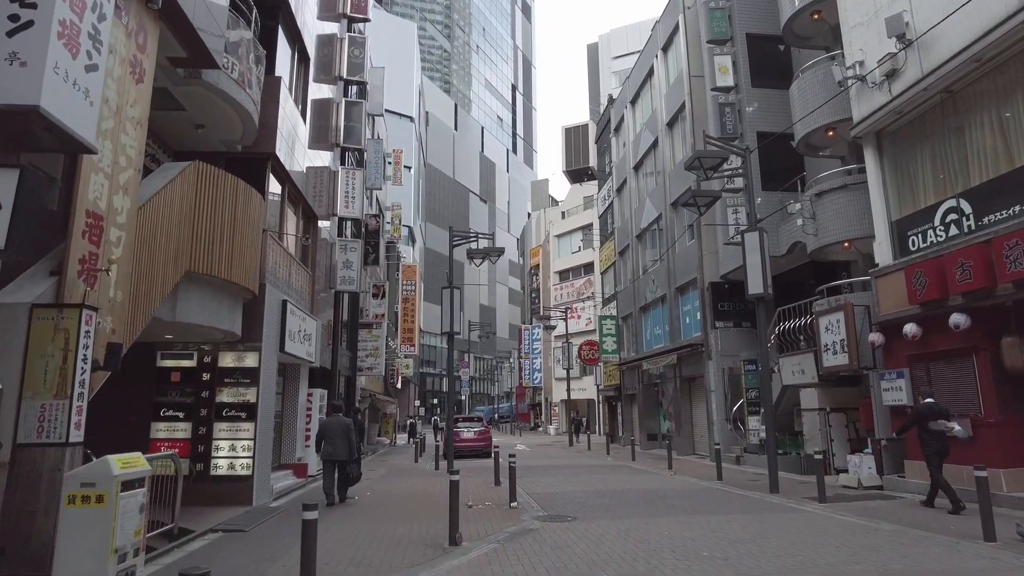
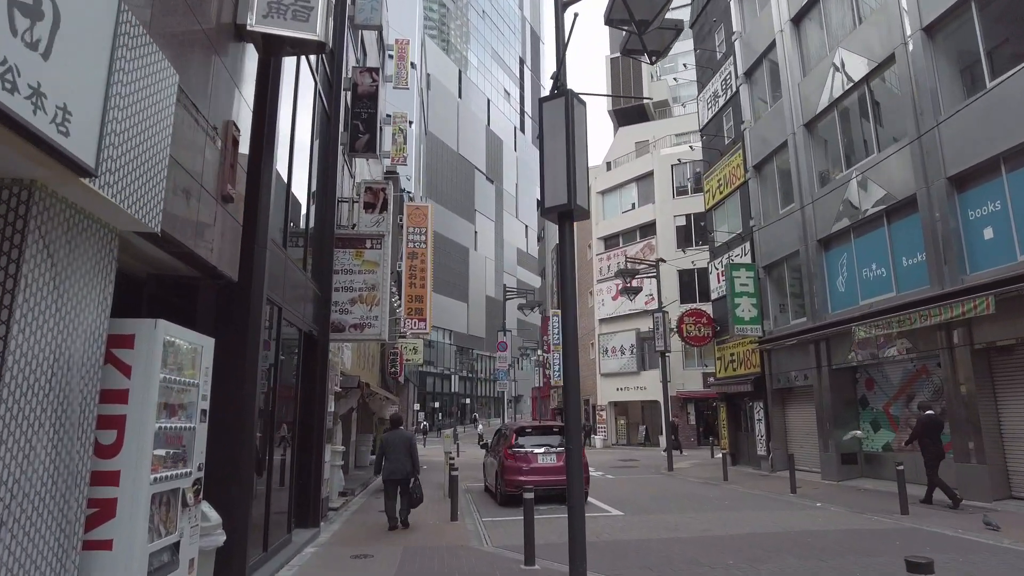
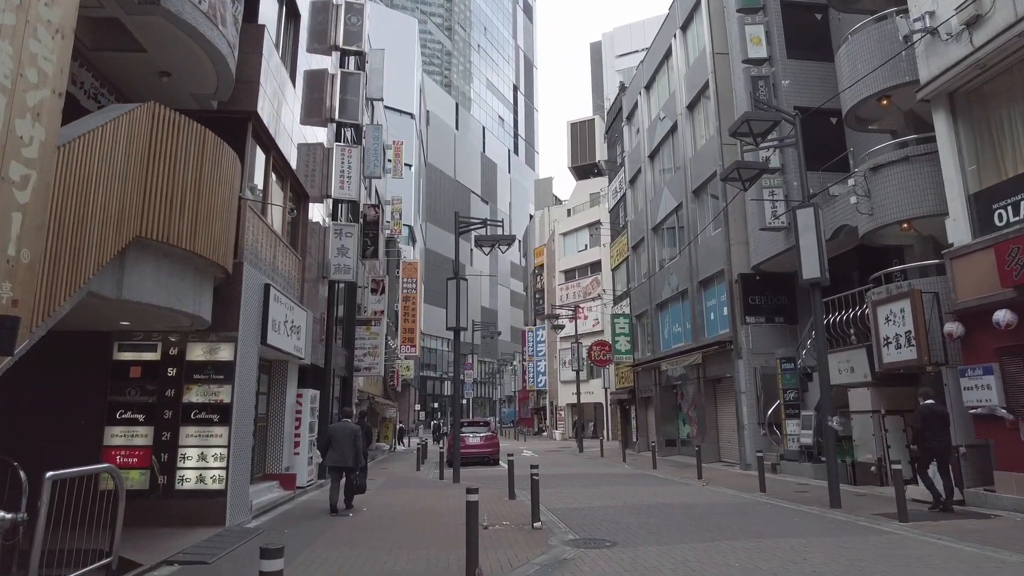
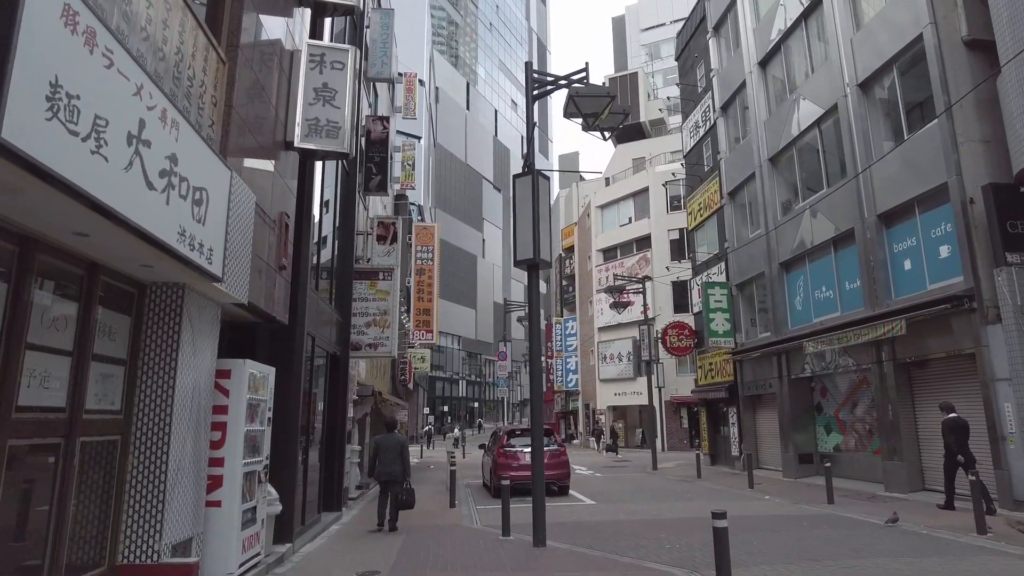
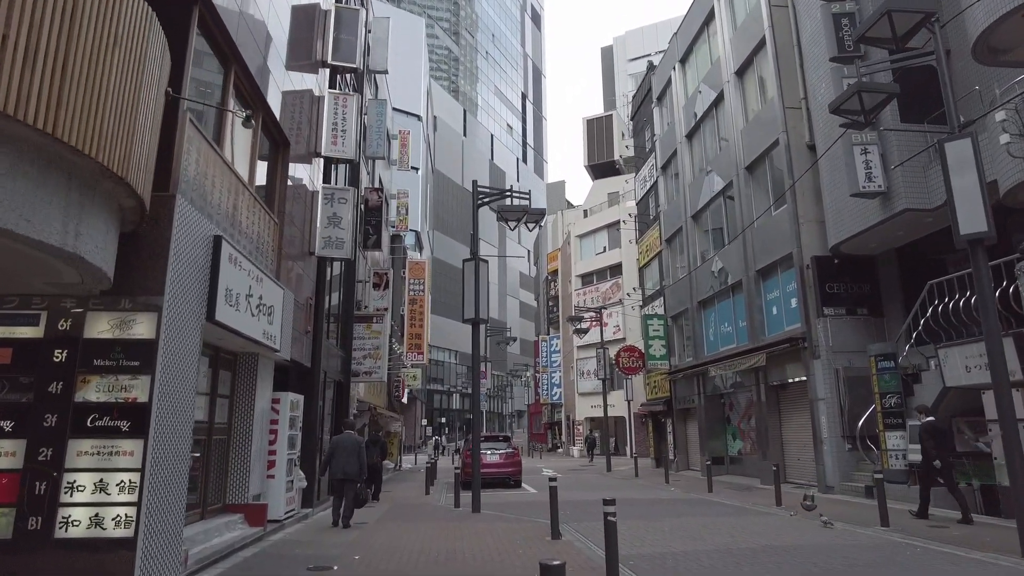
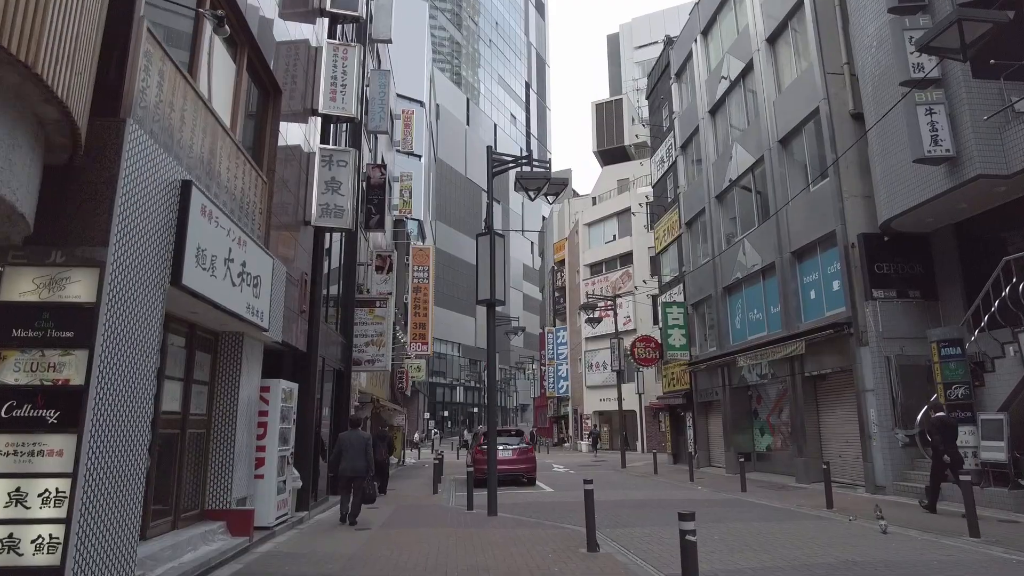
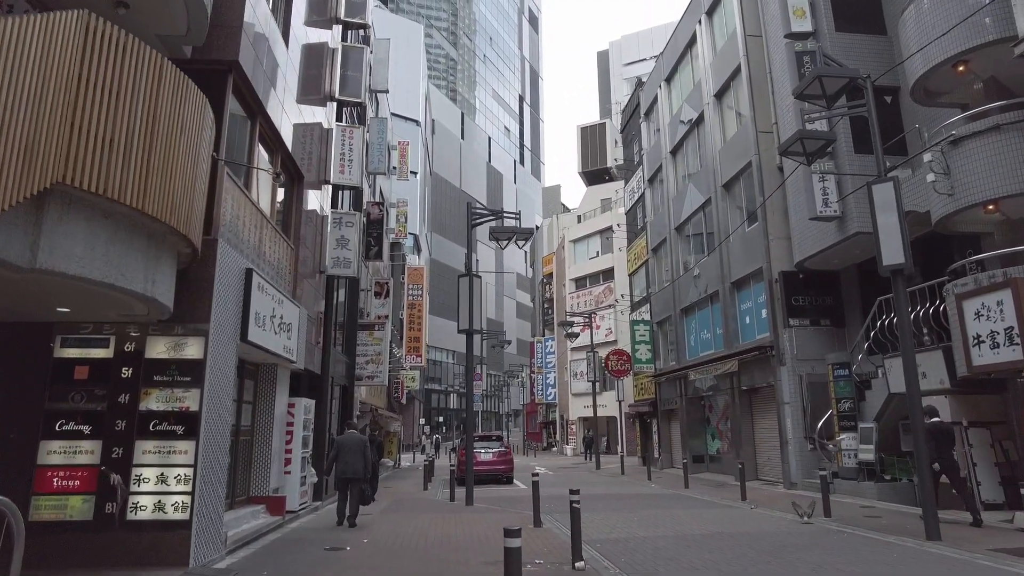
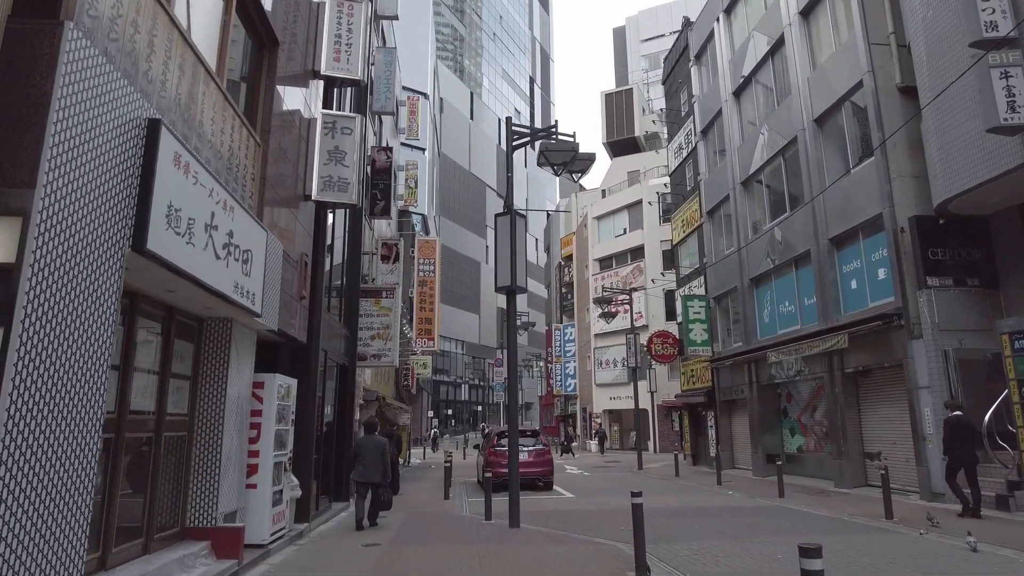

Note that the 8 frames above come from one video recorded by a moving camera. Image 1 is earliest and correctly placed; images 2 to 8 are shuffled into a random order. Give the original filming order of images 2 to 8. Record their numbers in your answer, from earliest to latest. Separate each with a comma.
3, 7, 5, 6, 8, 4, 2
